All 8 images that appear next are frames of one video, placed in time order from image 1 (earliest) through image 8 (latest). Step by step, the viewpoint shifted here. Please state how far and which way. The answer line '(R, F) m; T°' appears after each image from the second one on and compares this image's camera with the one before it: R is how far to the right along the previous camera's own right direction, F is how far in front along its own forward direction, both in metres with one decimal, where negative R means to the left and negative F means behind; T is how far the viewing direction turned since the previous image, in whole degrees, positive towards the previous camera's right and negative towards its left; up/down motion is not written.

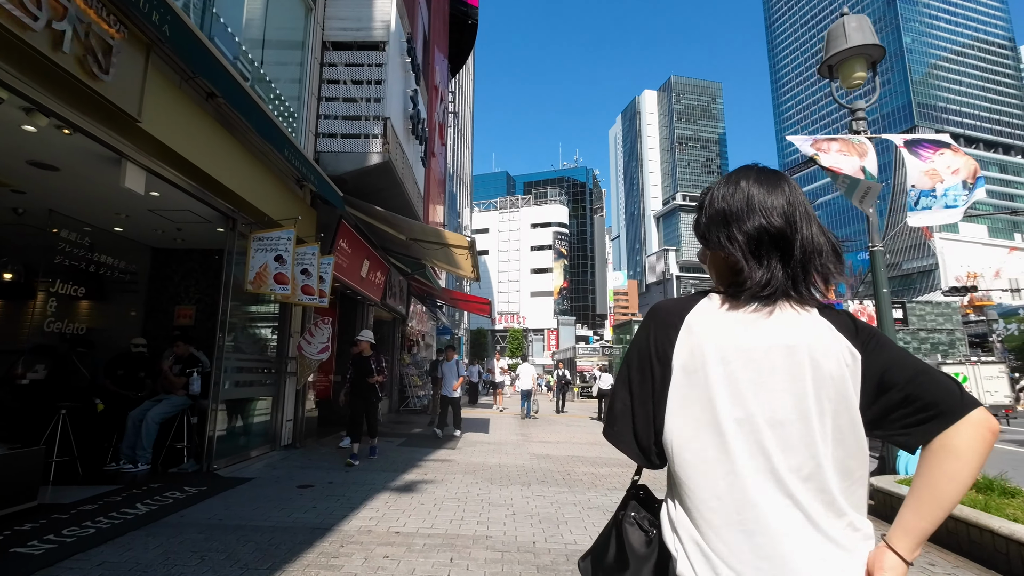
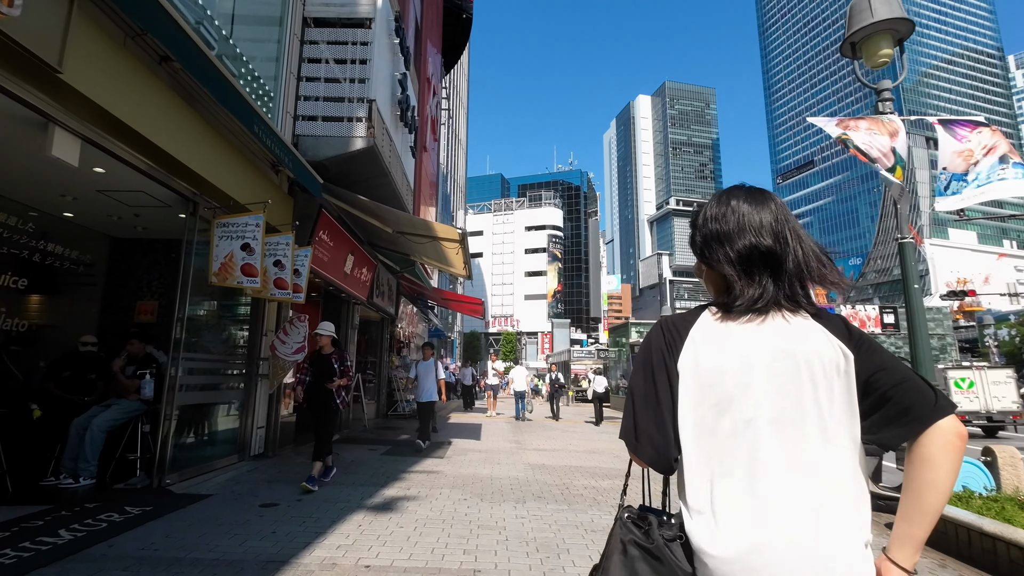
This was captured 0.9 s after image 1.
(0.0, +0.6) m; +1°
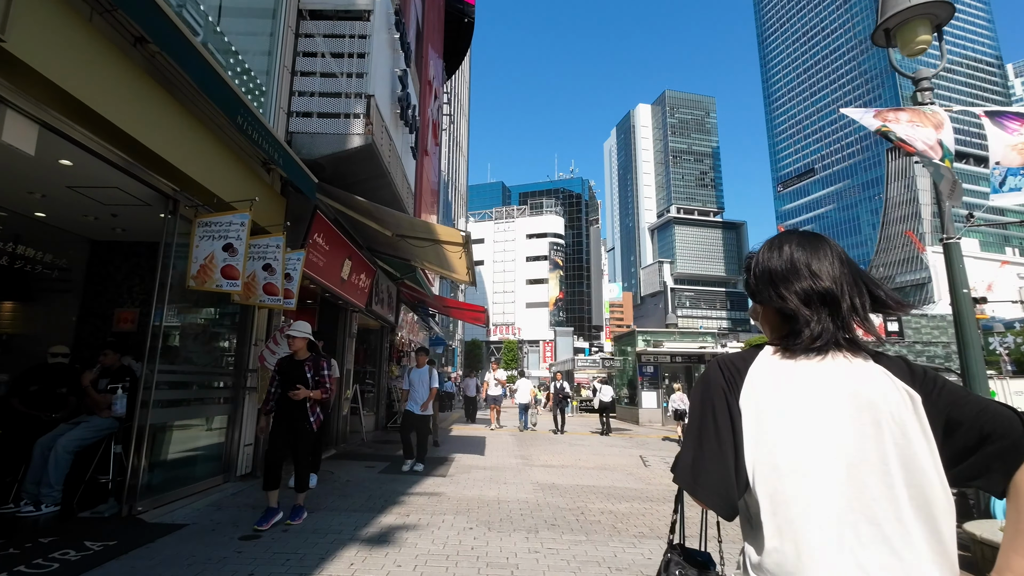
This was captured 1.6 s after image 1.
(-0.1, +0.5) m; 0°
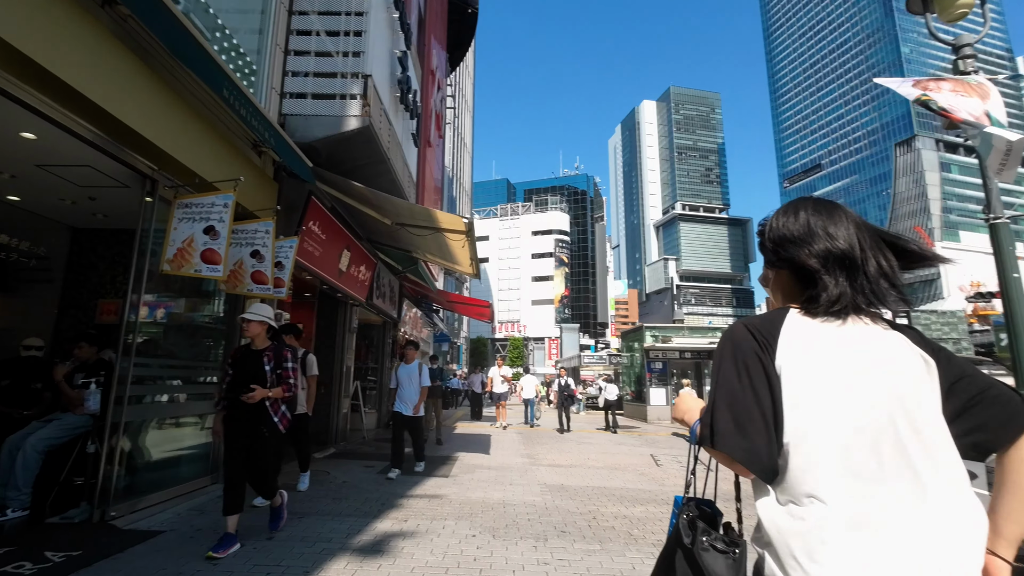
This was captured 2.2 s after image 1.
(0.0, +0.4) m; -1°
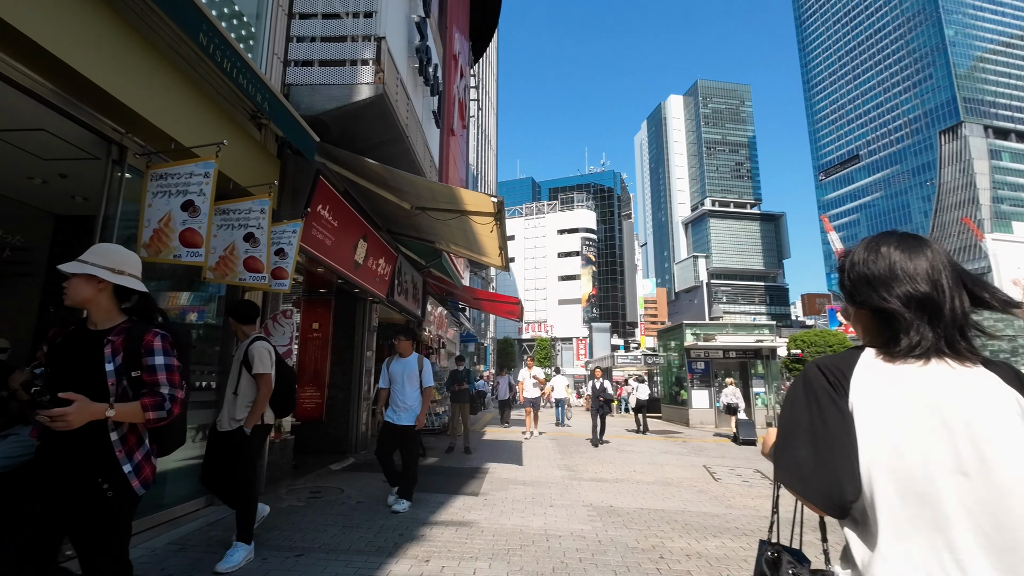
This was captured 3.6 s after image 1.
(-0.1, +0.9) m; -3°
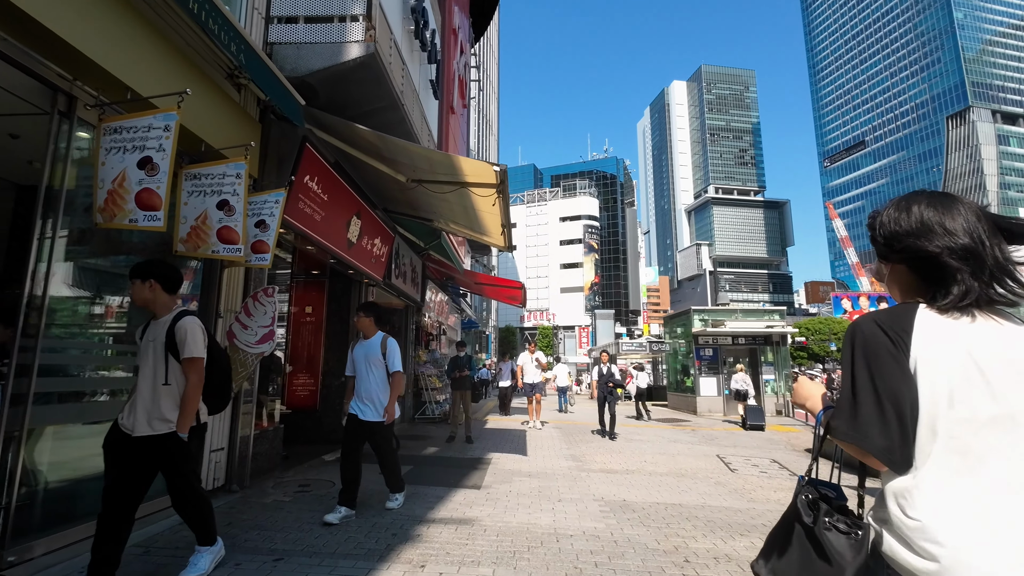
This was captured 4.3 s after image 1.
(0.0, +0.5) m; 0°
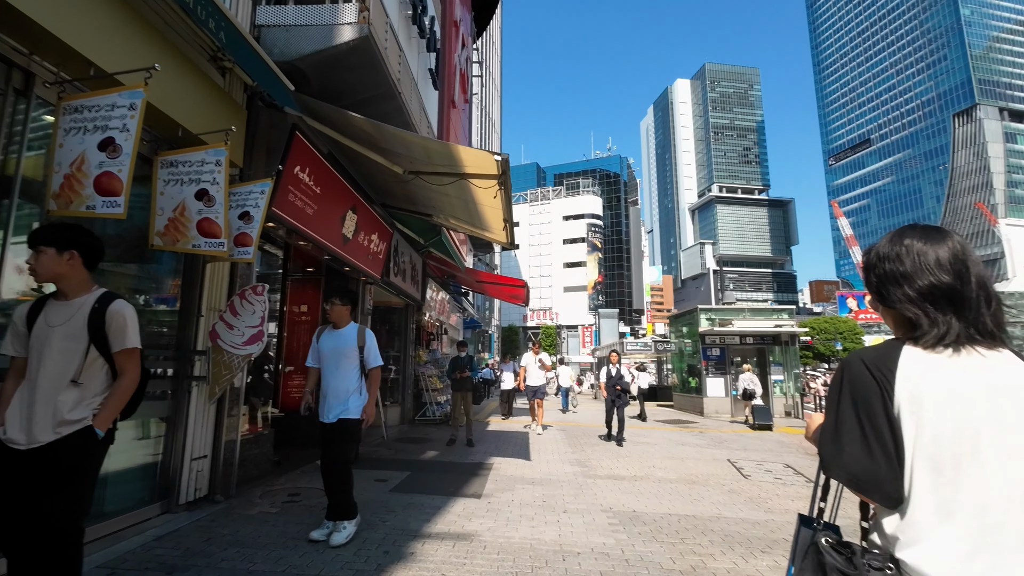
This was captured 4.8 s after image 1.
(0.0, +0.3) m; 0°
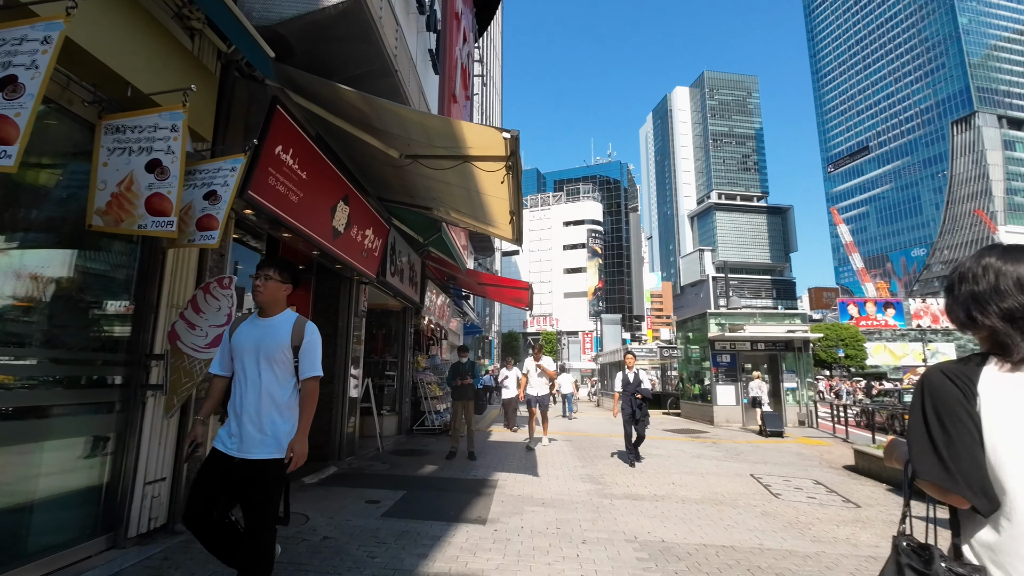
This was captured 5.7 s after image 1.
(-0.1, +0.6) m; 0°
